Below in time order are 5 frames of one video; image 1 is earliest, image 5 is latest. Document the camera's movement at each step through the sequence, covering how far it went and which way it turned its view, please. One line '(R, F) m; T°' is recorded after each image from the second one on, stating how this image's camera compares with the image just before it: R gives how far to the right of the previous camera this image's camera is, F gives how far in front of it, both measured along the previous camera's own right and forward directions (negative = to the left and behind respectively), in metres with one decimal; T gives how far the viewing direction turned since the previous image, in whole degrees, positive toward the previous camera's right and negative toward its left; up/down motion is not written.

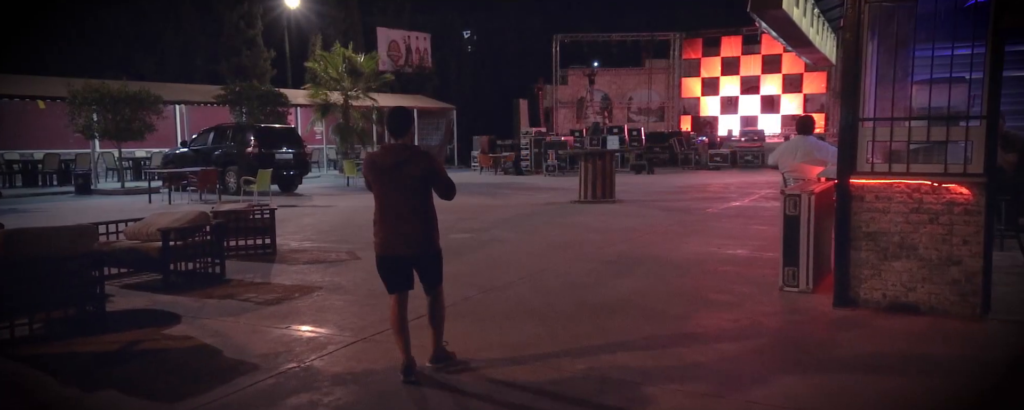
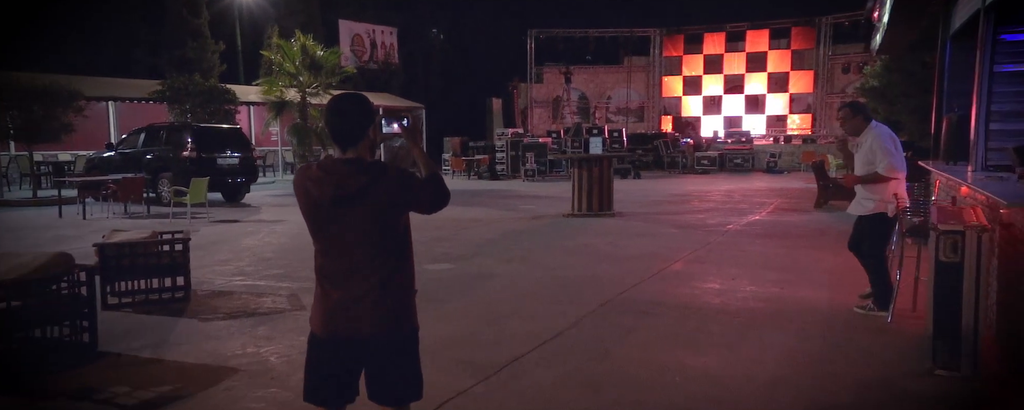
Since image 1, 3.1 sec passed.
(-0.3, +2.3) m; +2°
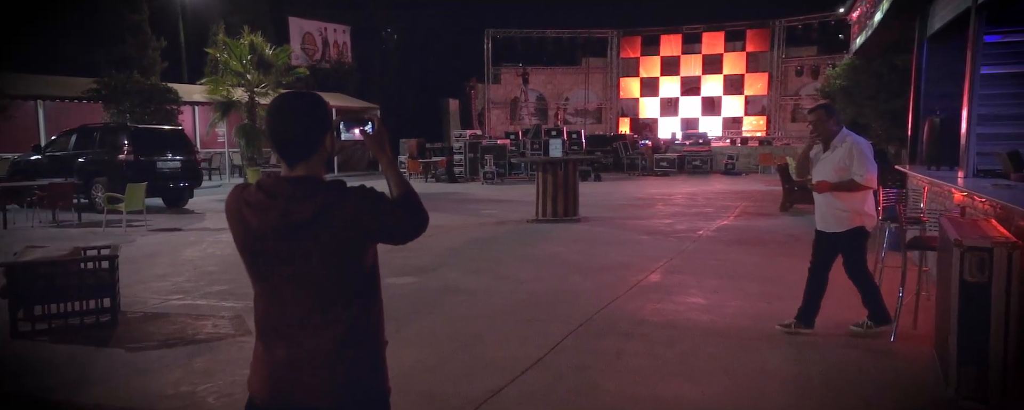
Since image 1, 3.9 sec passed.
(-0.1, +0.6) m; +3°
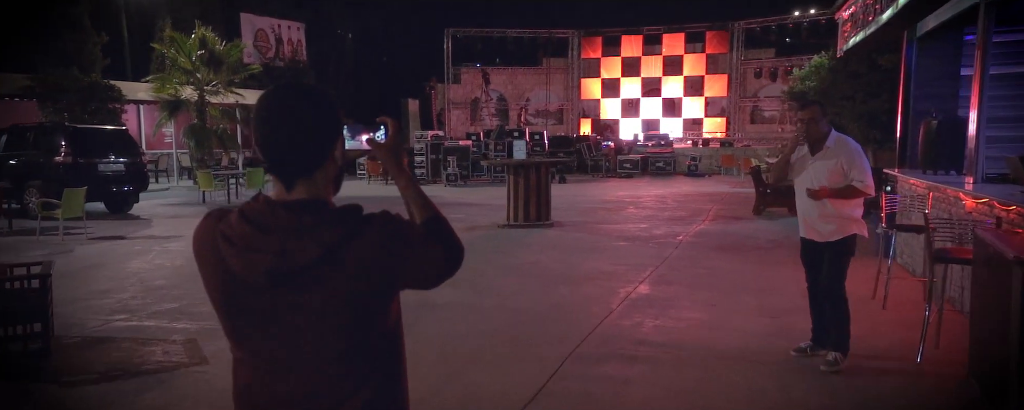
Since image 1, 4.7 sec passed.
(-0.2, +0.6) m; +3°
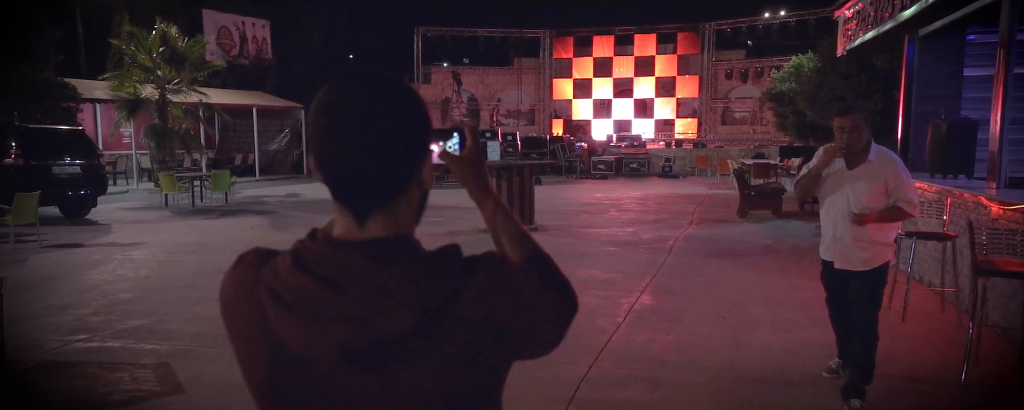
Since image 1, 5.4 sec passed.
(-0.3, +0.5) m; +2°
